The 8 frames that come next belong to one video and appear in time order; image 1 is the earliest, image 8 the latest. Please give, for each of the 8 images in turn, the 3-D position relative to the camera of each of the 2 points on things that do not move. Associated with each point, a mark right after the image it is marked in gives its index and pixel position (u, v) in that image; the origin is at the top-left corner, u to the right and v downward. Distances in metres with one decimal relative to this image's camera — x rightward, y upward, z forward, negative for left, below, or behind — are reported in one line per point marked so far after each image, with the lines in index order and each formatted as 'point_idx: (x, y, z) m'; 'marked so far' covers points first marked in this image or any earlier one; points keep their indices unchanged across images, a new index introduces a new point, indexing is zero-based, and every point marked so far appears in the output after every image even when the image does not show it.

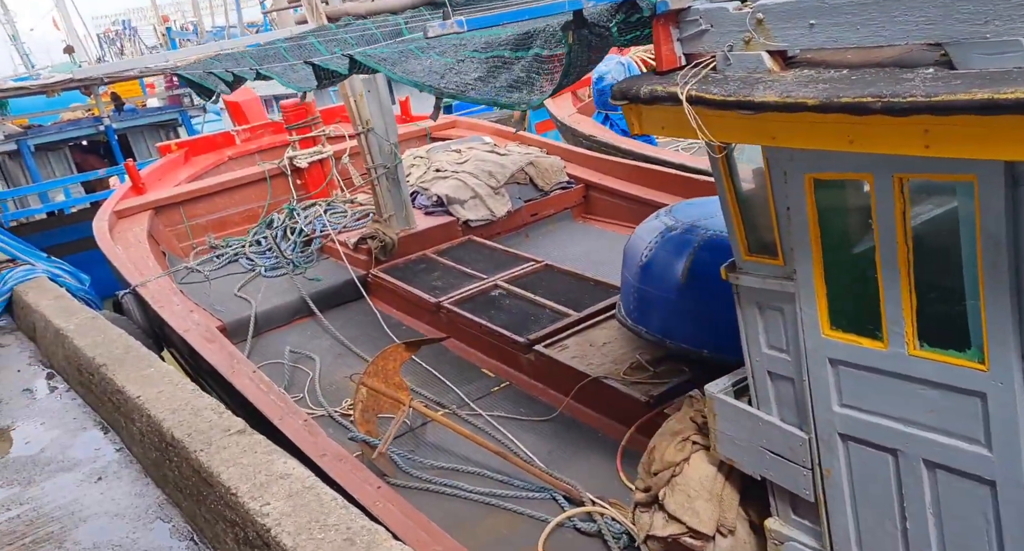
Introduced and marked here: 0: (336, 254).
0: (-1.3, +0.2, +6.2) m
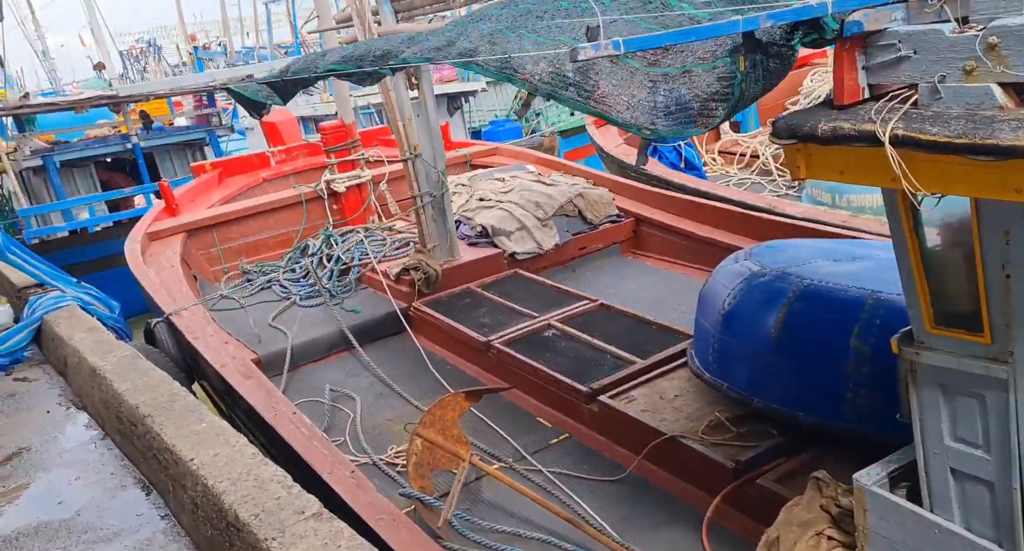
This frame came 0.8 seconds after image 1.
0: (-0.9, -0.1, +5.9) m
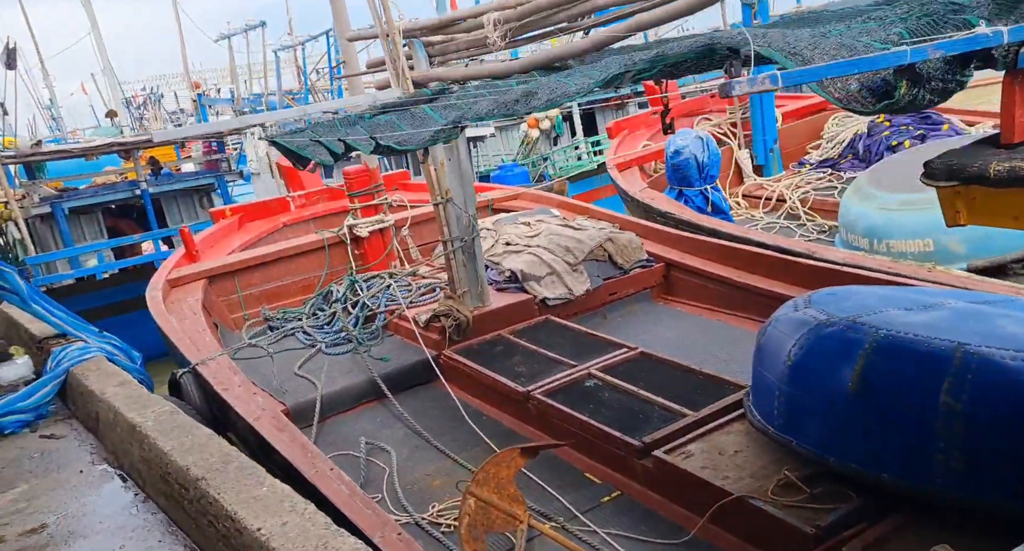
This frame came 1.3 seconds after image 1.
0: (-0.7, -0.4, +5.8) m
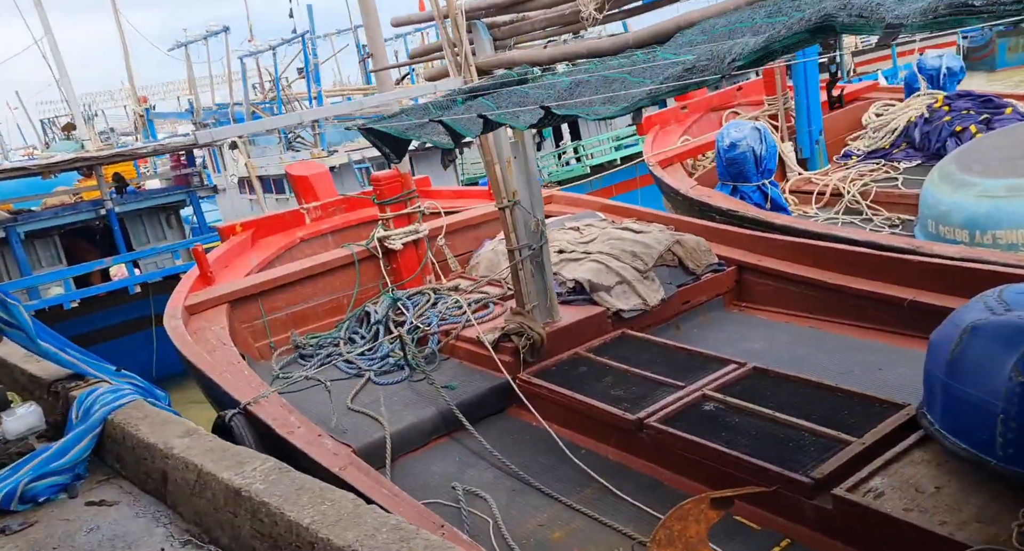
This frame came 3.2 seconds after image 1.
0: (-0.3, -0.5, +5.1) m
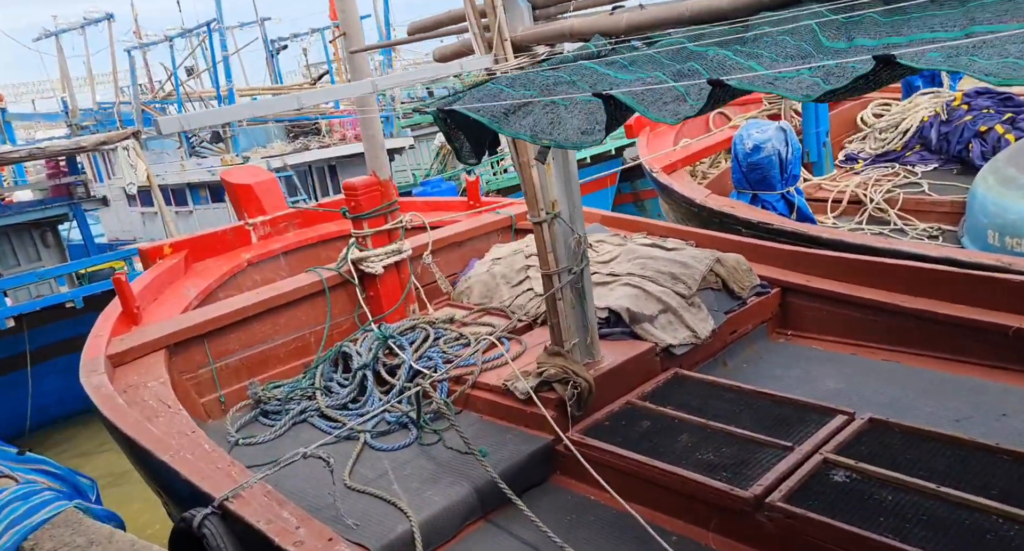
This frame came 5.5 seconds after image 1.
0: (-0.1, -0.6, +4.1) m
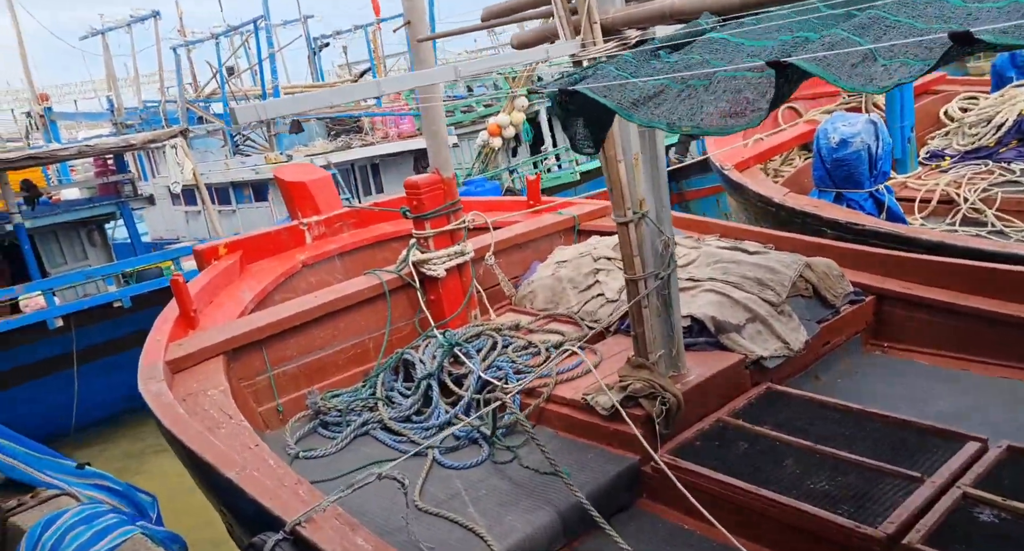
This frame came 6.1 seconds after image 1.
0: (+0.2, -0.6, +3.8) m
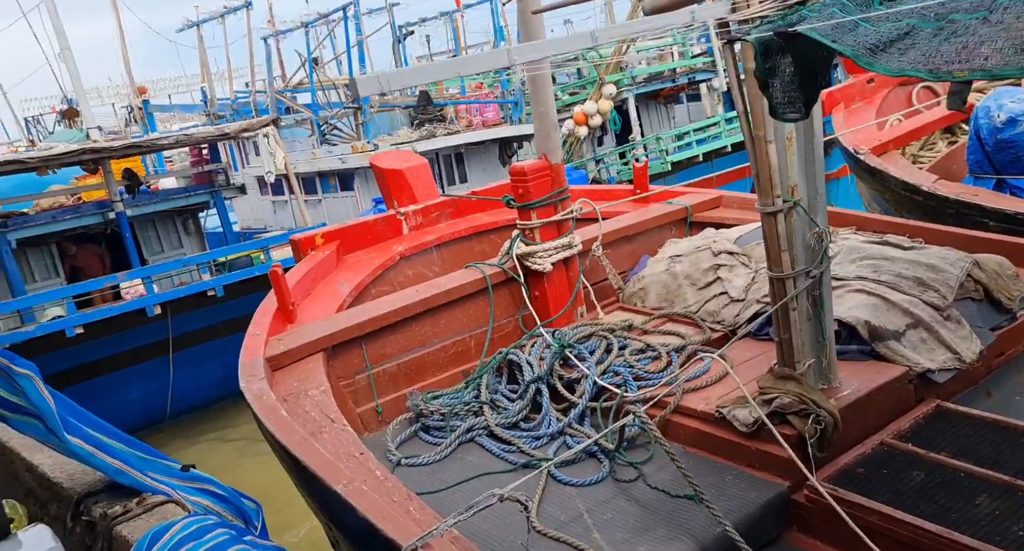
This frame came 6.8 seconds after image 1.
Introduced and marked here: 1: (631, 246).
0: (+0.7, -0.6, +3.3) m
1: (+0.7, +0.2, +5.4) m
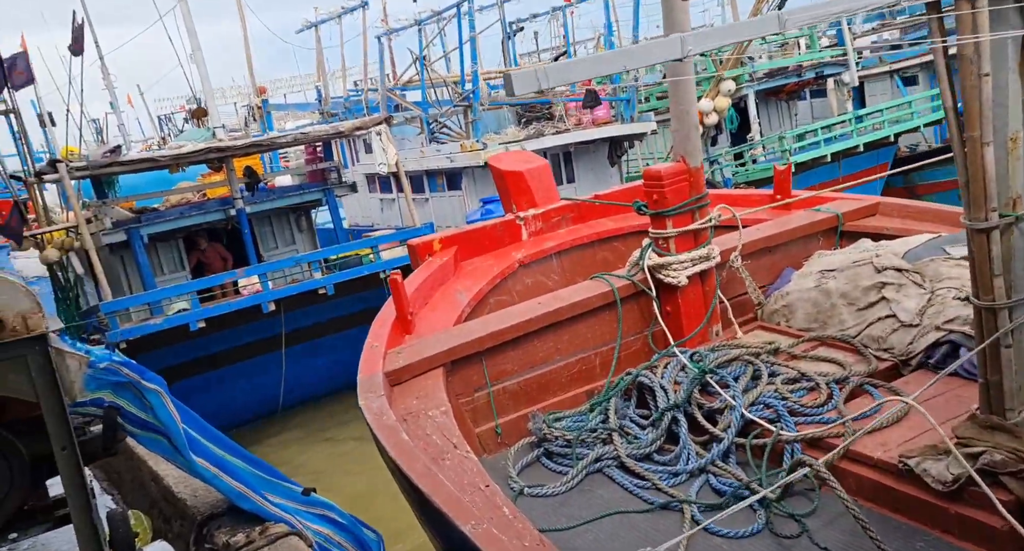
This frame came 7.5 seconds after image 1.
0: (+1.2, -0.7, +2.8) m
1: (+1.5, +0.1, +4.8) m
